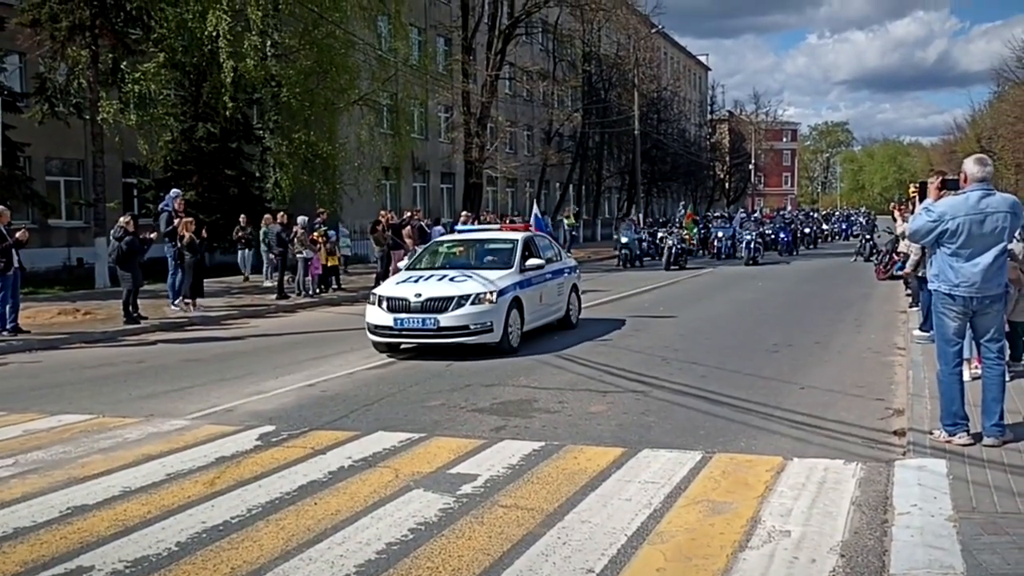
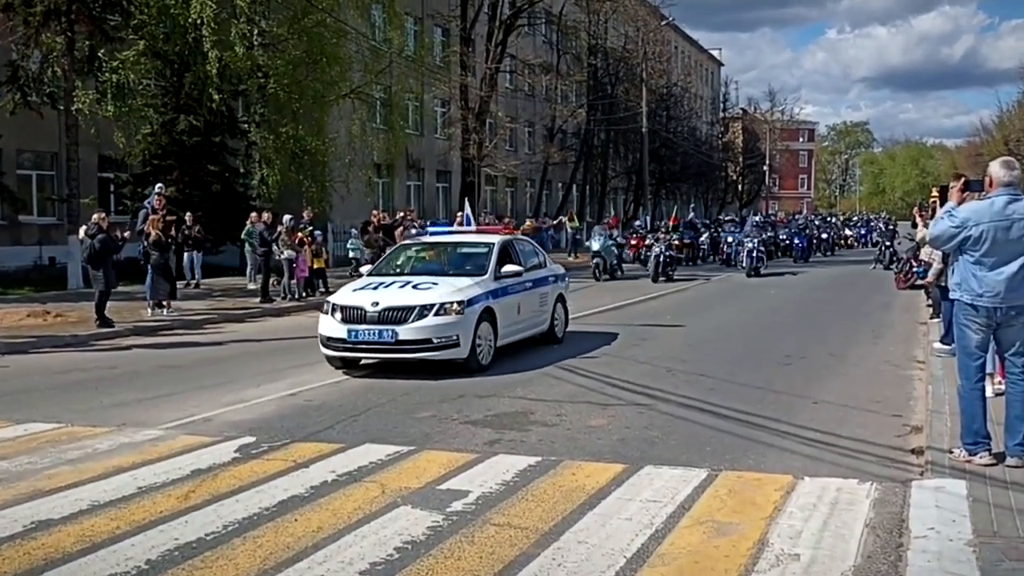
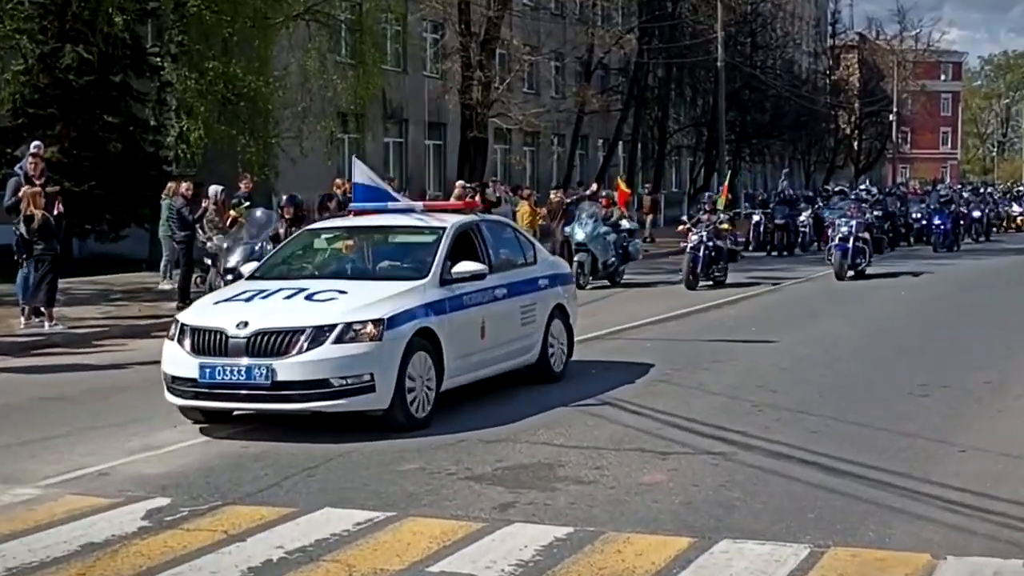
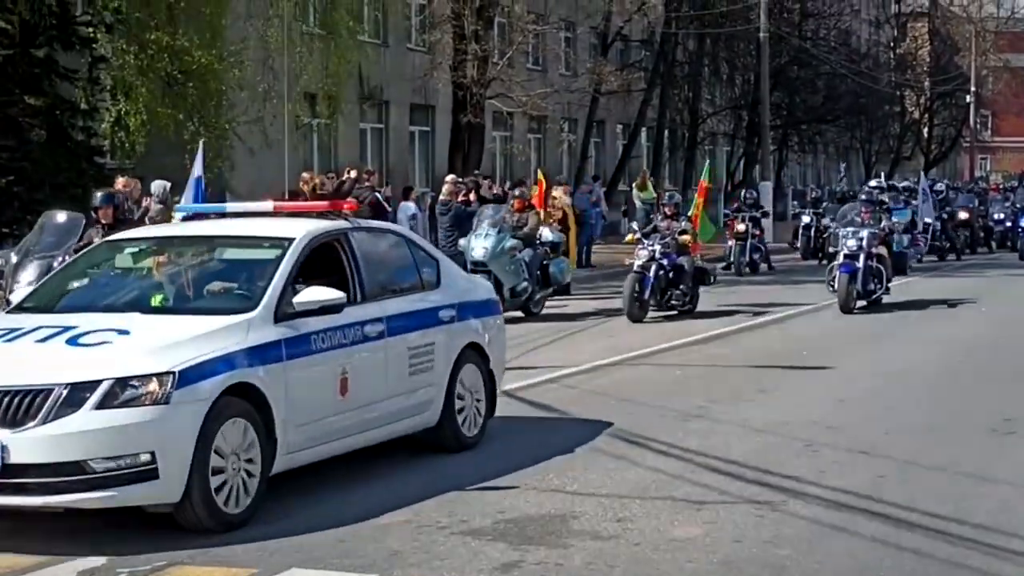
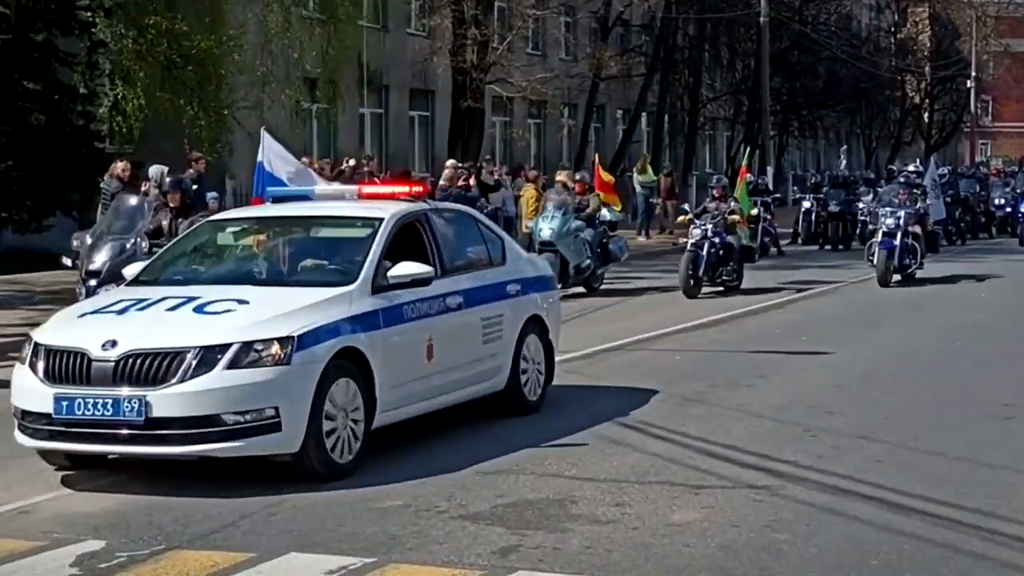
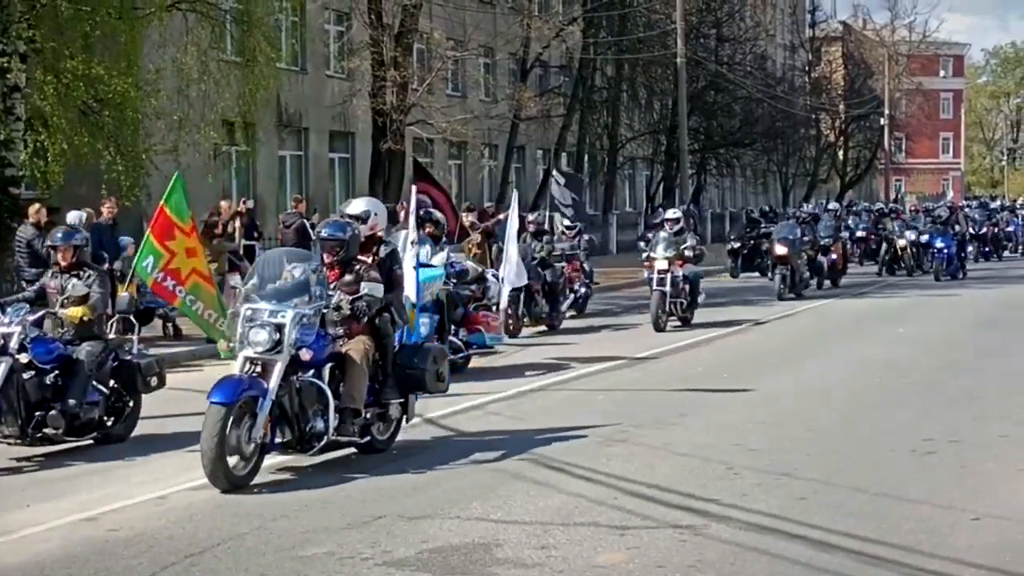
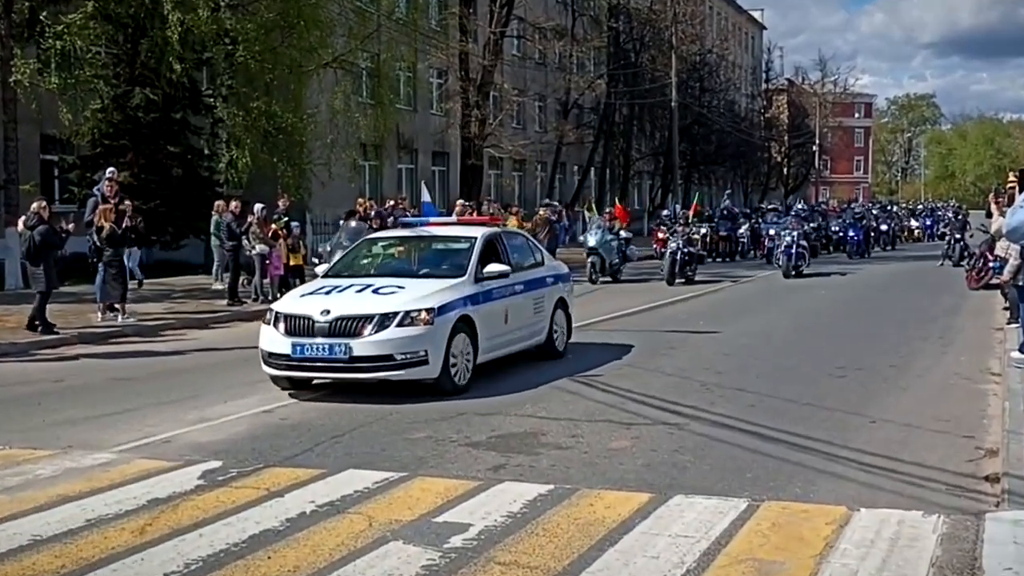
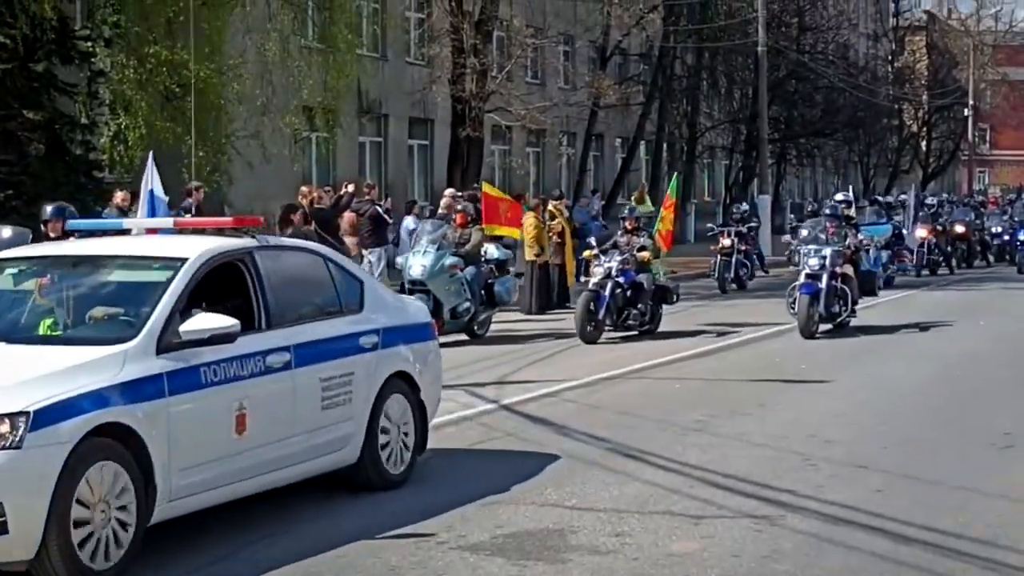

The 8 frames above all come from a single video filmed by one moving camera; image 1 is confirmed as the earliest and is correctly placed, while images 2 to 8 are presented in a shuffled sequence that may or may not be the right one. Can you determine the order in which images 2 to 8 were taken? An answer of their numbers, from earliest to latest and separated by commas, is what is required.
2, 7, 3, 5, 4, 8, 6
